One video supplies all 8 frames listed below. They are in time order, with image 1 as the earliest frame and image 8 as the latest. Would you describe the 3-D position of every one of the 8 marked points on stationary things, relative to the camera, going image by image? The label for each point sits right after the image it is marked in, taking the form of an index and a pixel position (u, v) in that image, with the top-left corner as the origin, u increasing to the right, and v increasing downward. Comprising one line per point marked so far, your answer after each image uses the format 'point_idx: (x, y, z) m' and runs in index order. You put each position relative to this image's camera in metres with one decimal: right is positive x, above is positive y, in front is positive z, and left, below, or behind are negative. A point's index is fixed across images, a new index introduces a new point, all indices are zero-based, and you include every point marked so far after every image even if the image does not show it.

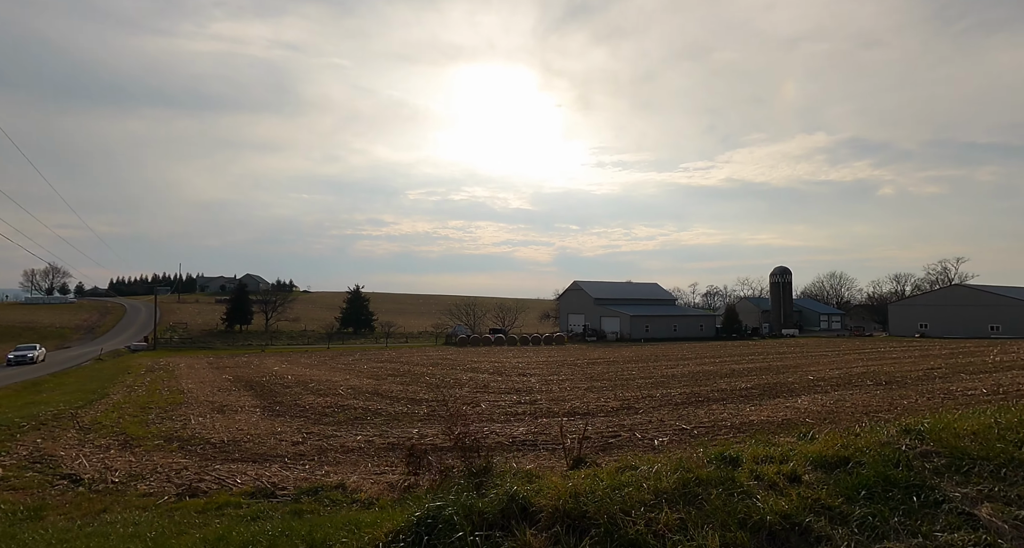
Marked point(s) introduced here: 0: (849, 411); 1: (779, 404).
0: (+8.0, -3.1, +13.2) m
1: (+7.4, -3.5, +15.8) m
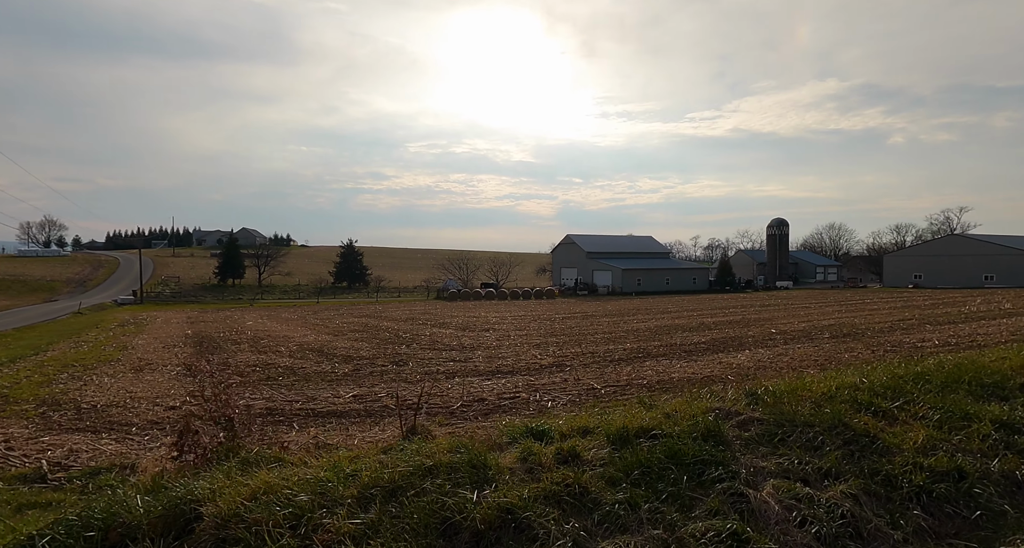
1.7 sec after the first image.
0: (+6.4, -2.1, +13.2) m
1: (+5.7, -2.3, +15.8) m
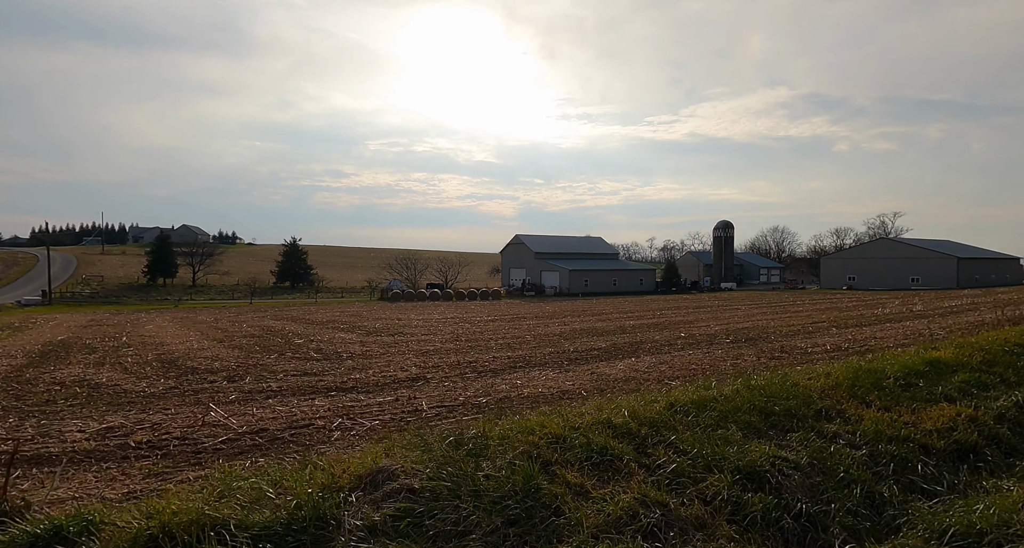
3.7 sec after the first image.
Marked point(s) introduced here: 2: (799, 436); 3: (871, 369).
0: (+3.2, -2.3, +12.7) m
1: (+2.3, -2.4, +15.2) m
2: (+2.3, -1.3, +4.7) m
3: (+4.7, -1.3, +7.7) m
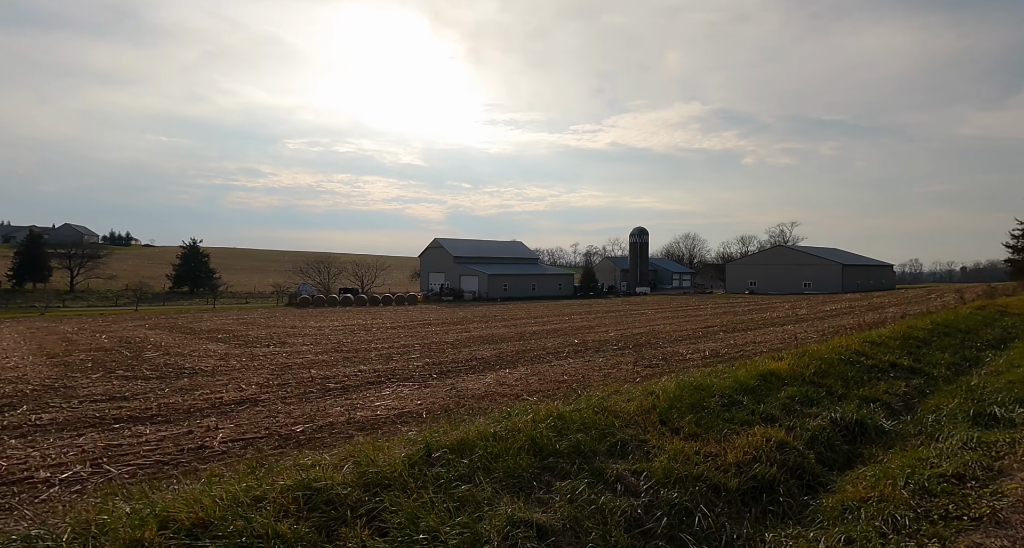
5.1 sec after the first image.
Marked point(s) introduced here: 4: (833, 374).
0: (+0.1, -2.4, +12.0) m
1: (-1.2, -2.7, +14.3) m
2: (+0.4, -1.4, +3.9) m
3: (+2.3, -1.4, +7.3) m
4: (+5.2, -1.6, +9.4) m
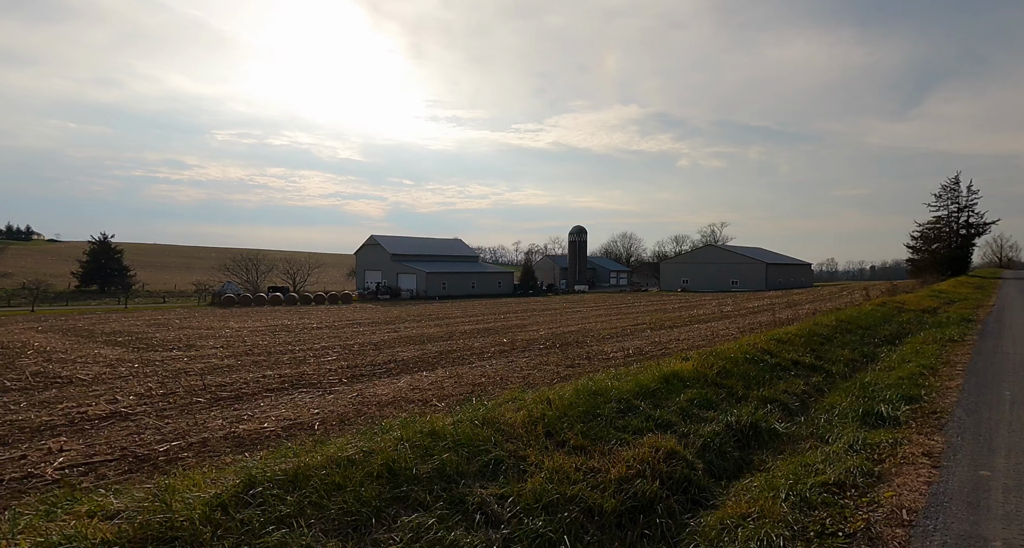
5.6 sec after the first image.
0: (-1.7, -2.4, +11.4) m
1: (-3.3, -2.6, +13.6) m
2: (-0.5, -1.4, +3.4) m
3: (+1.0, -1.4, +7.0) m
4: (+3.6, -1.6, +9.4) m
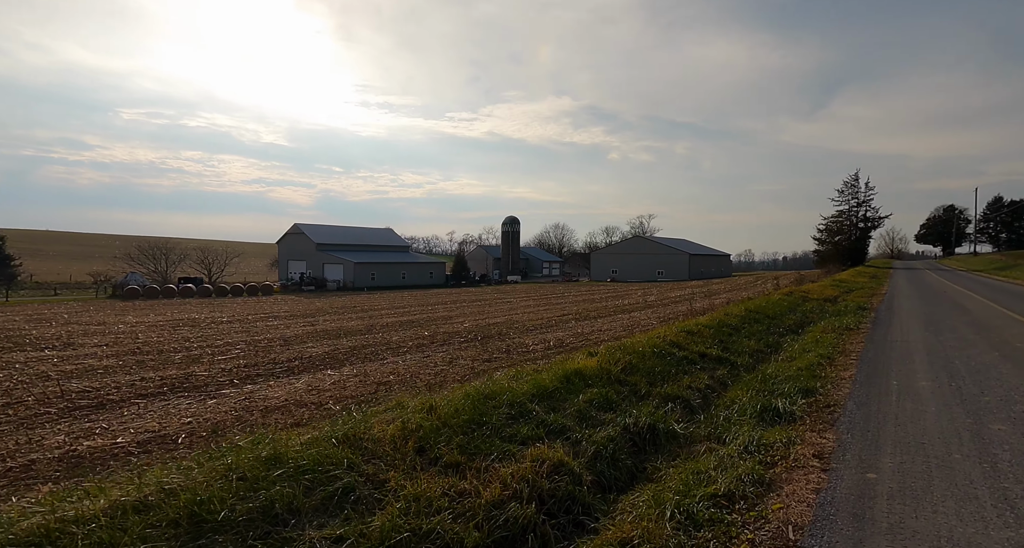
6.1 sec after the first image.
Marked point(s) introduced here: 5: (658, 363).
0: (-3.5, -2.3, +10.6) m
1: (-5.4, -2.5, +12.5) m
2: (-1.4, -1.4, +2.8) m
3: (-0.3, -1.4, +6.4) m
4: (+2.0, -1.5, +9.2) m
5: (+2.5, -1.5, +9.9) m
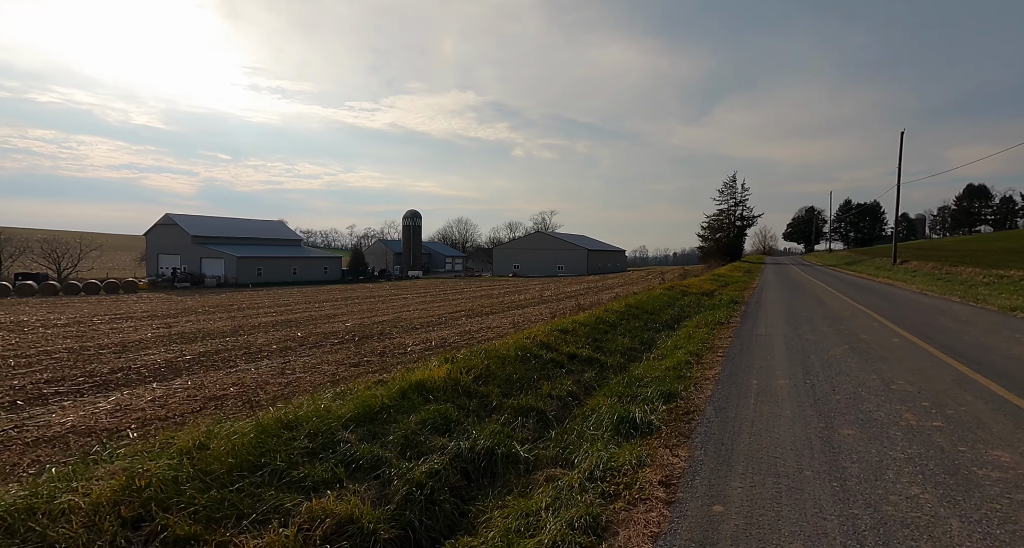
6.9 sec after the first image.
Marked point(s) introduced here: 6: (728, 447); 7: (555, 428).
0: (-5.9, -2.3, +8.7) m
1: (-8.1, -2.4, +10.3) m
2: (-2.5, -1.5, +1.4) m
3: (-2.0, -1.4, +5.2) m
4: (-0.2, -1.5, +8.3) m
5: (+0.1, -1.5, +9.1) m
6: (+2.1, -1.7, +5.7) m
7: (+0.5, -1.8, +6.8) m
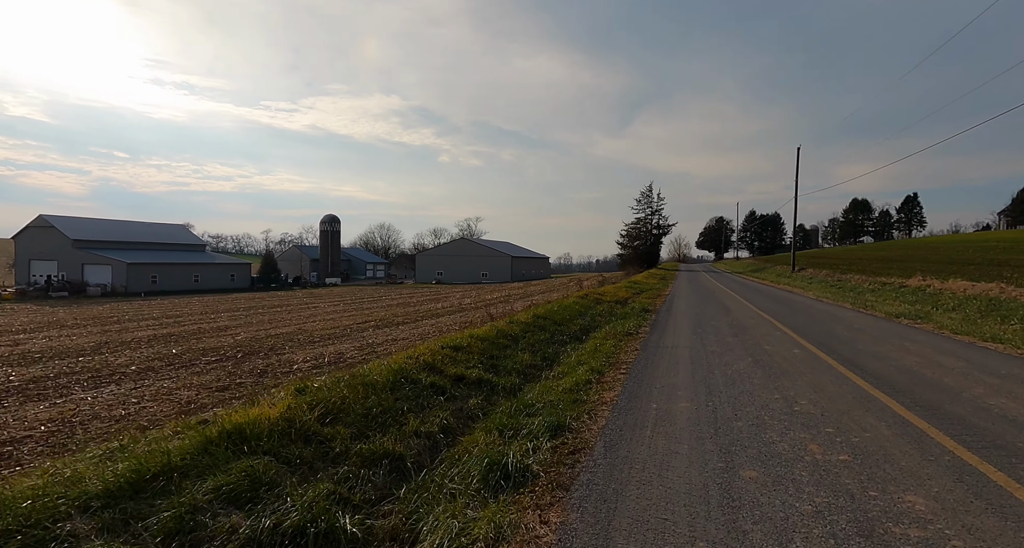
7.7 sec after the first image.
0: (-7.6, -2.4, +6.5) m
1: (-10.0, -2.6, +7.8) m
2: (-3.2, -1.6, -0.3) m
3: (-3.3, -1.5, +3.6) m
4: (-1.9, -1.6, +6.9) m
5: (-1.7, -1.7, +7.7) m
6: (+0.8, -1.9, +4.6) m
7: (-1.0, -2.0, +5.5) m
